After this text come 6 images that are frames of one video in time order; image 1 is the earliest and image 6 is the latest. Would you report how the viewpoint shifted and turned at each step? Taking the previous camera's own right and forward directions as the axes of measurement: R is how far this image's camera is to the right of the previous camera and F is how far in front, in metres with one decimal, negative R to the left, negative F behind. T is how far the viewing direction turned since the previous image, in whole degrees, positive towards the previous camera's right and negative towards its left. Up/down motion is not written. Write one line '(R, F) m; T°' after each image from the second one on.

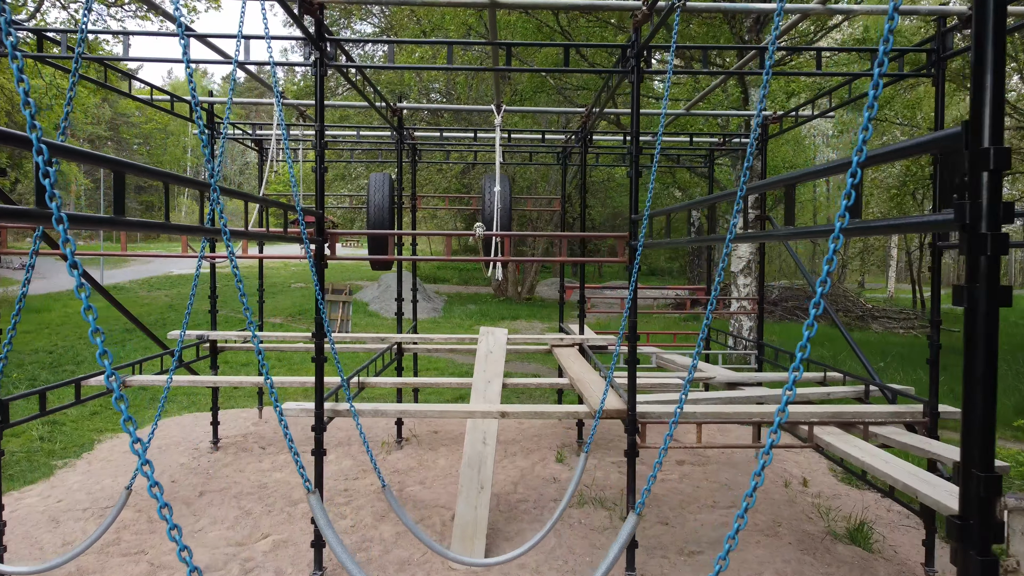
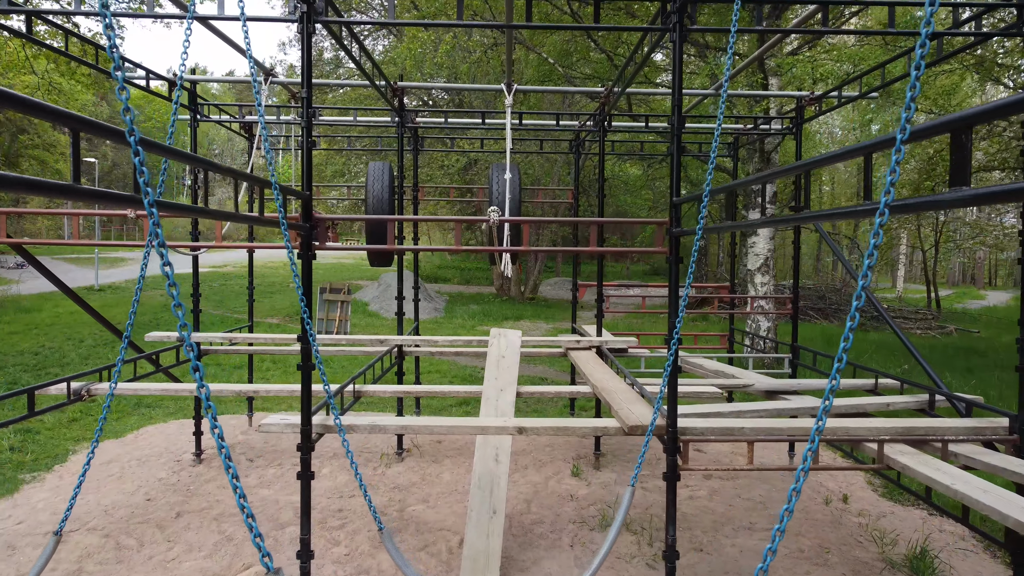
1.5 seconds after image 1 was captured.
(-0.1, +0.5) m; 0°
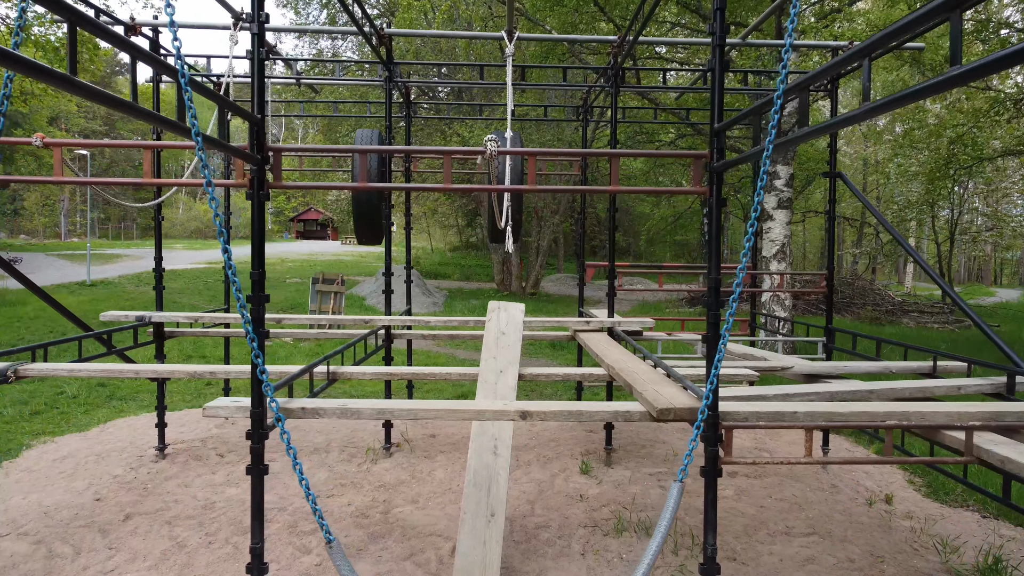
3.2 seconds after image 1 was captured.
(0.0, +0.5) m; 0°
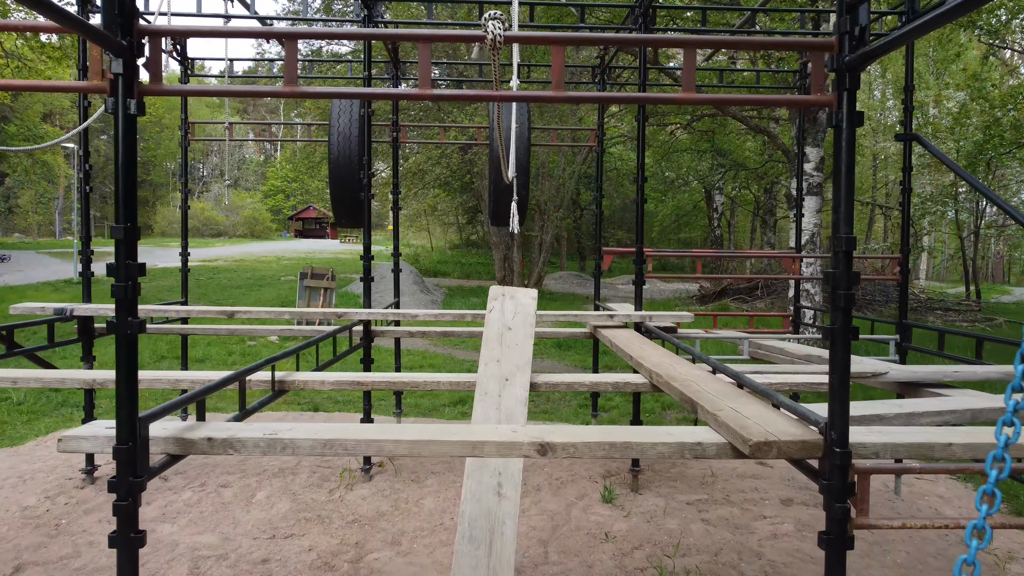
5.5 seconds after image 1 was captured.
(0.0, +0.8) m; 0°
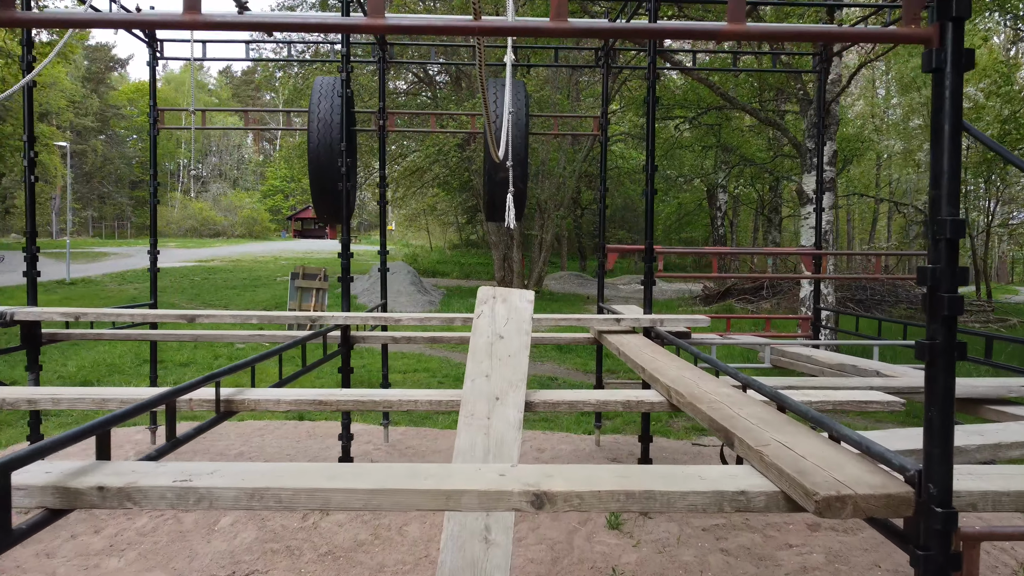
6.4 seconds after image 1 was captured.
(0.0, +0.4) m; 0°
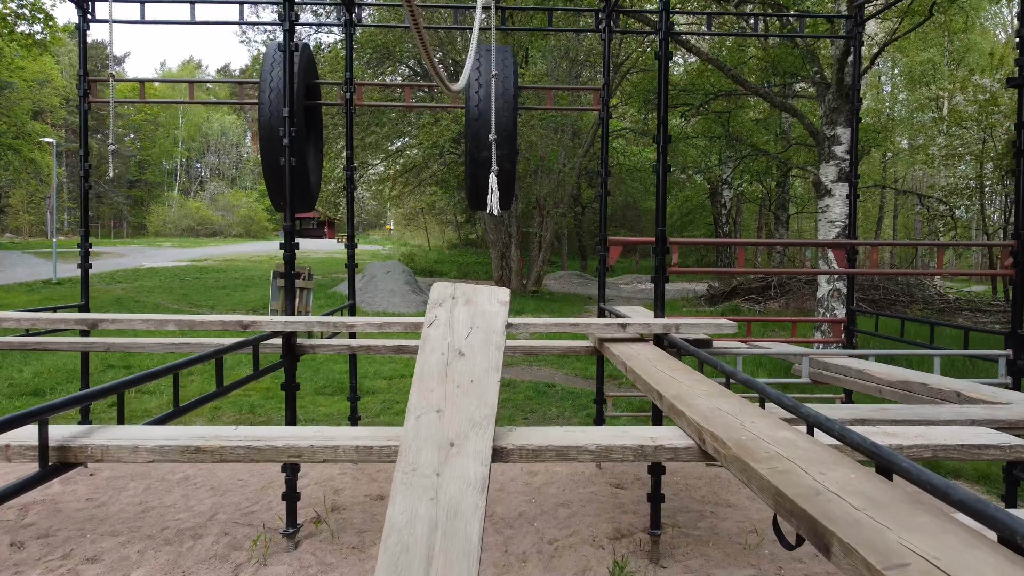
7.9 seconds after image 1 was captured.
(+0.1, +0.6) m; 0°
